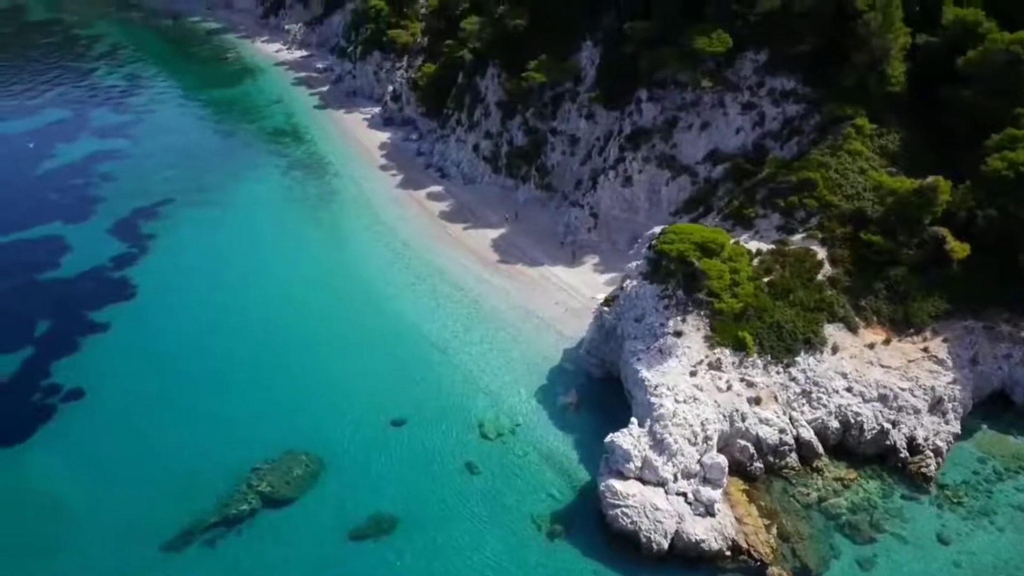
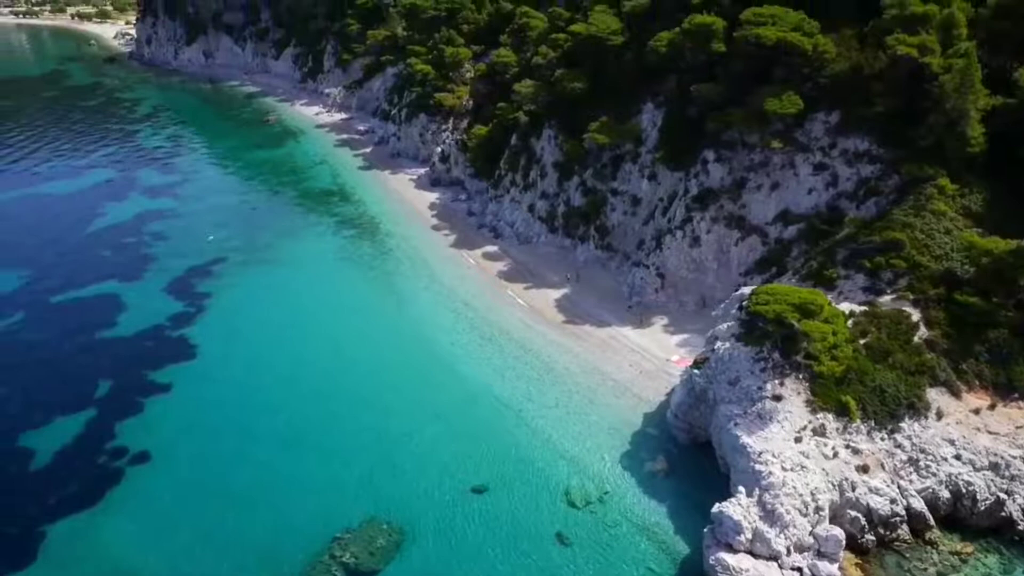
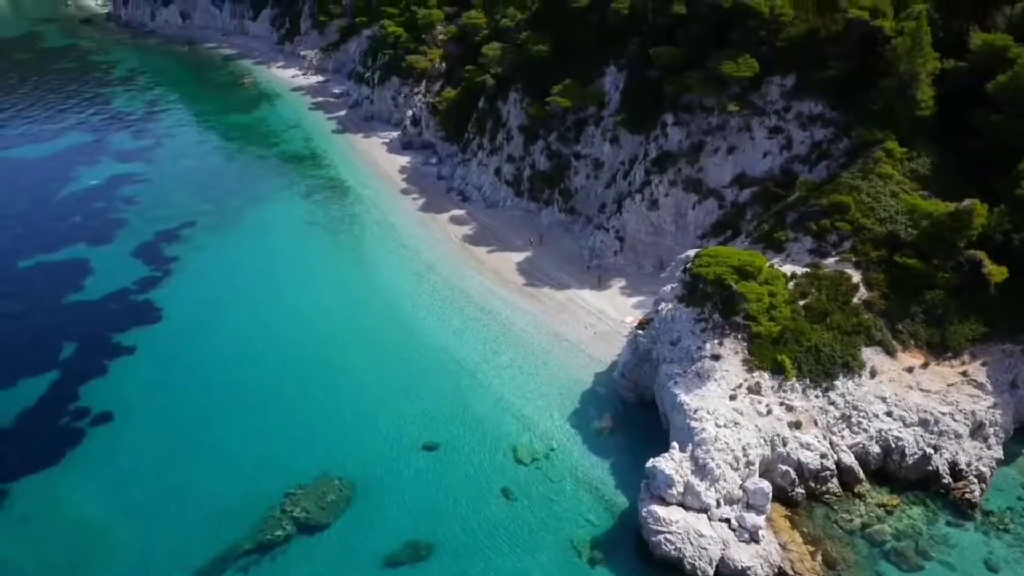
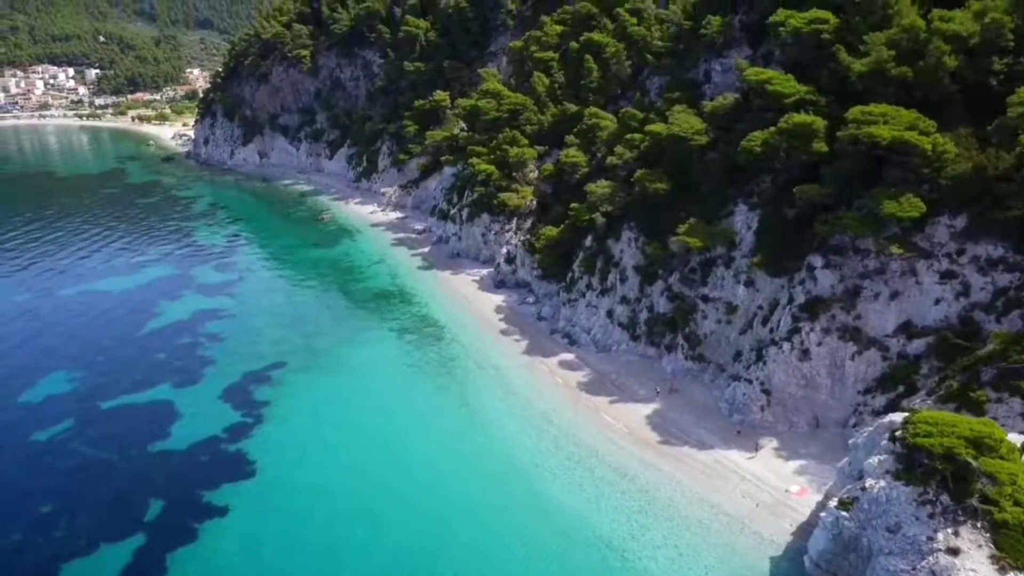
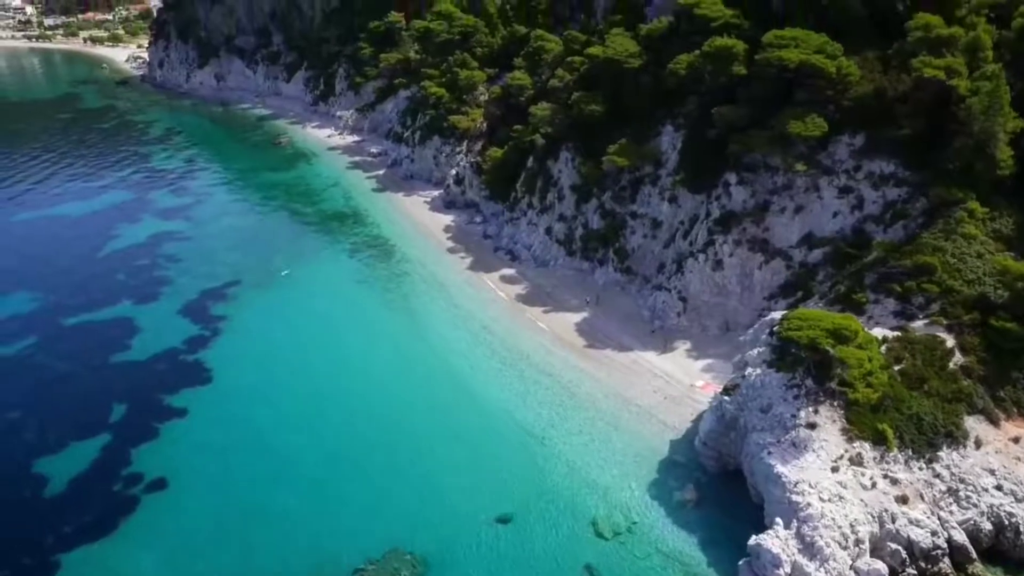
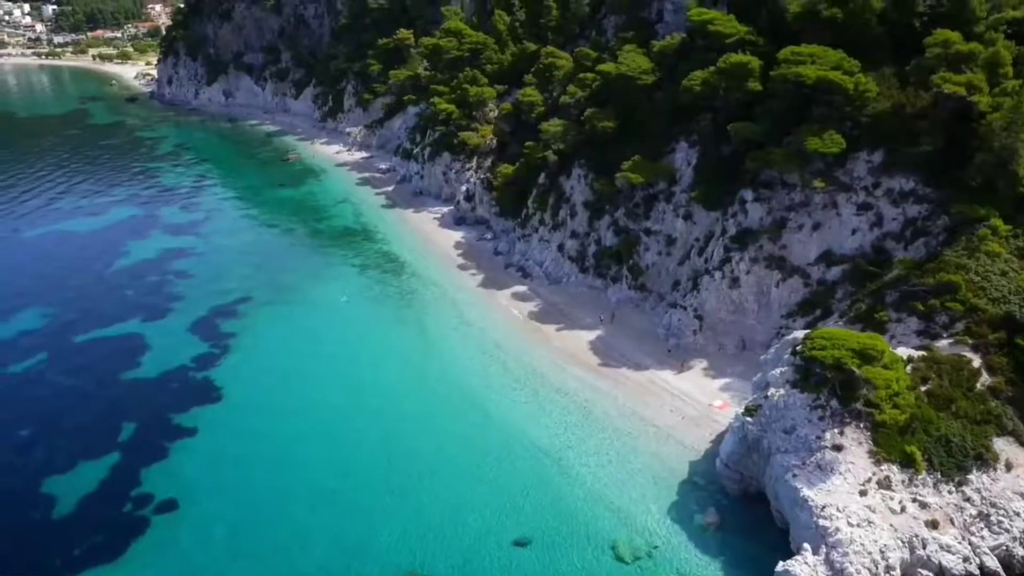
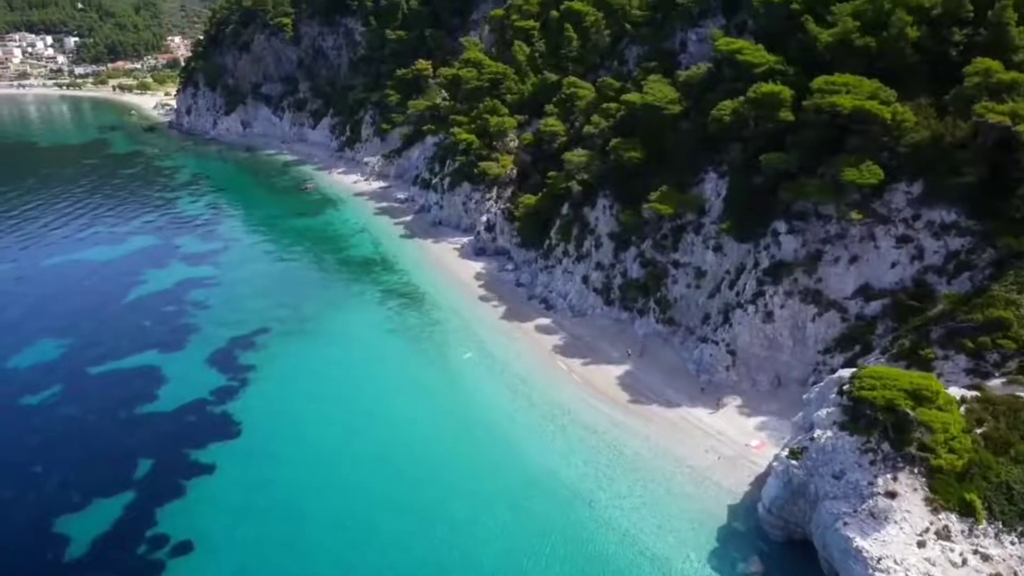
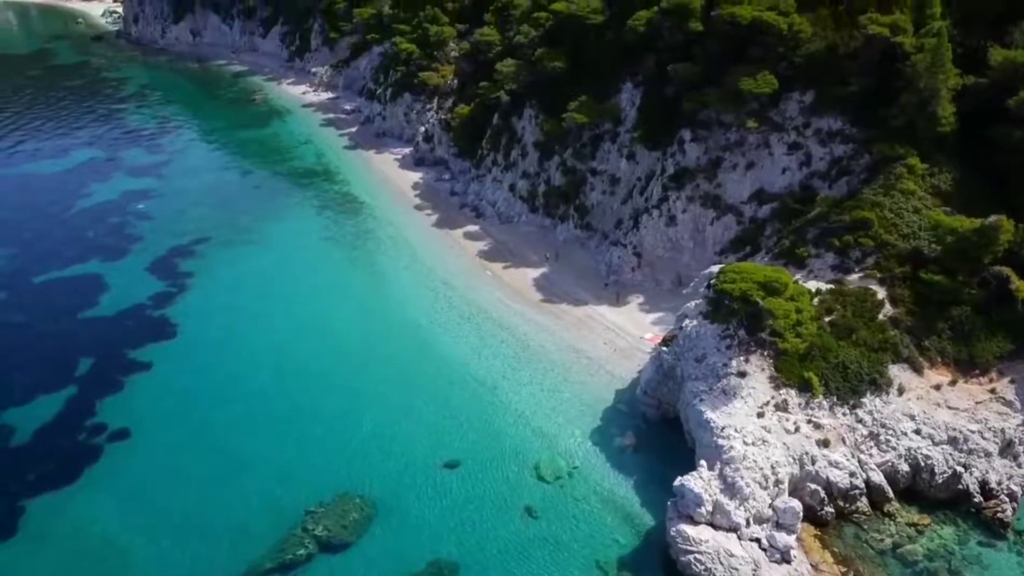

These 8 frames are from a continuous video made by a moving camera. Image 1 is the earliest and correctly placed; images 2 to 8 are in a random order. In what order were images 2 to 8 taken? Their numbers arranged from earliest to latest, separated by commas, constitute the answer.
3, 8, 2, 5, 6, 7, 4
